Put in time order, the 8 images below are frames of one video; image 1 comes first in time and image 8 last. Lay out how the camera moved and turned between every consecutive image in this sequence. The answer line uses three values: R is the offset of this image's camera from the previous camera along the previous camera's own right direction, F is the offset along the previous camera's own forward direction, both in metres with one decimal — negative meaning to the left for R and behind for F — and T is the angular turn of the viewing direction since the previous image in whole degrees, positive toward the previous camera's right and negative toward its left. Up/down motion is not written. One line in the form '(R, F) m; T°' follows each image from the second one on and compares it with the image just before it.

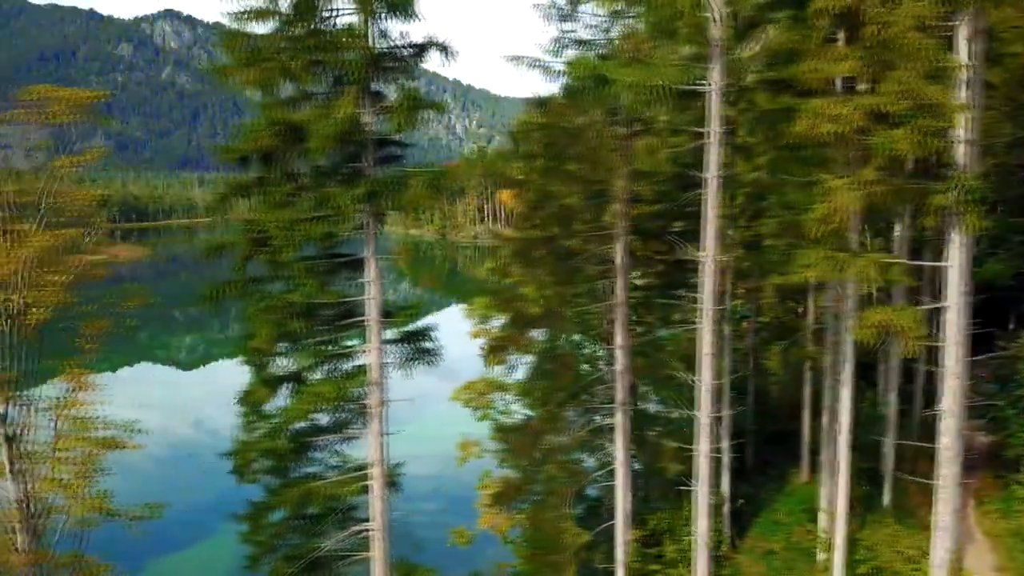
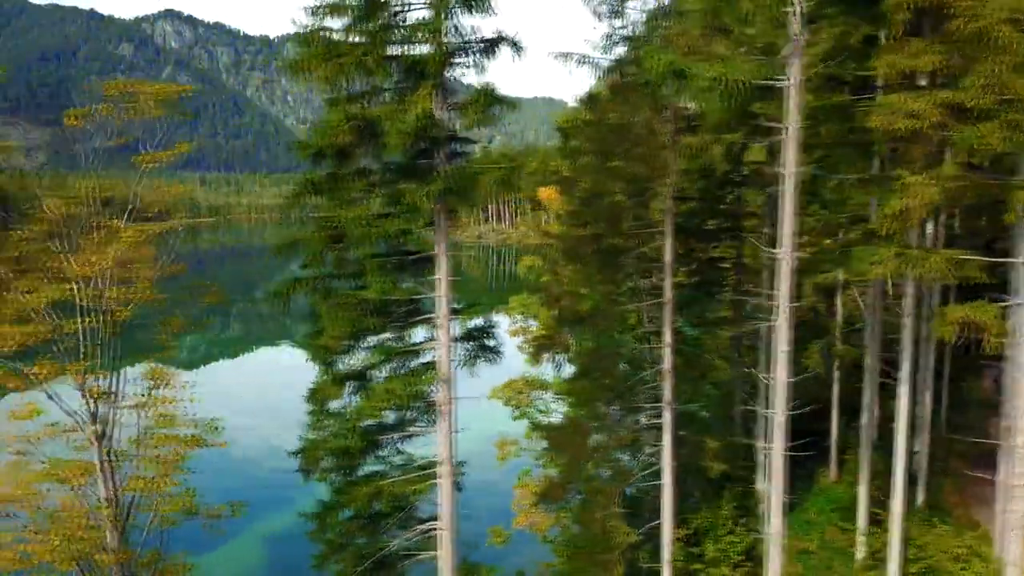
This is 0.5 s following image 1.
(-0.7, +0.1) m; 0°
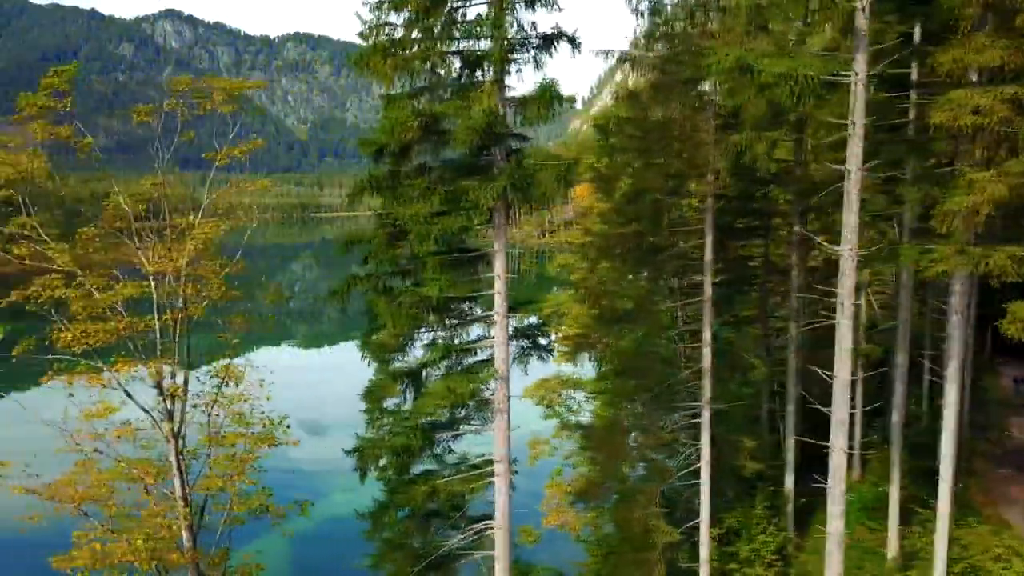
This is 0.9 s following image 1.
(-0.6, +0.1) m; 0°
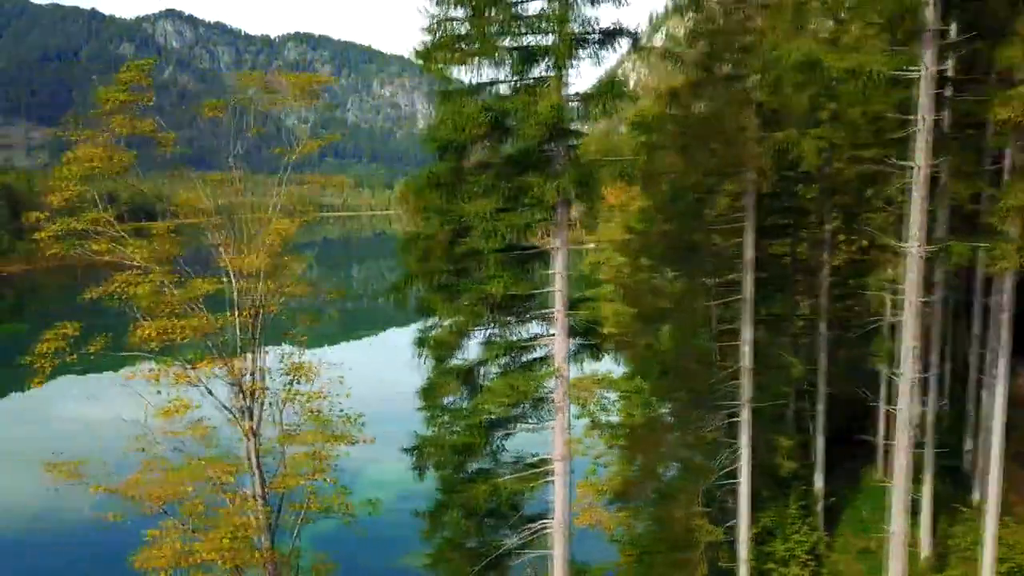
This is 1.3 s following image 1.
(-0.6, 0.0) m; 0°
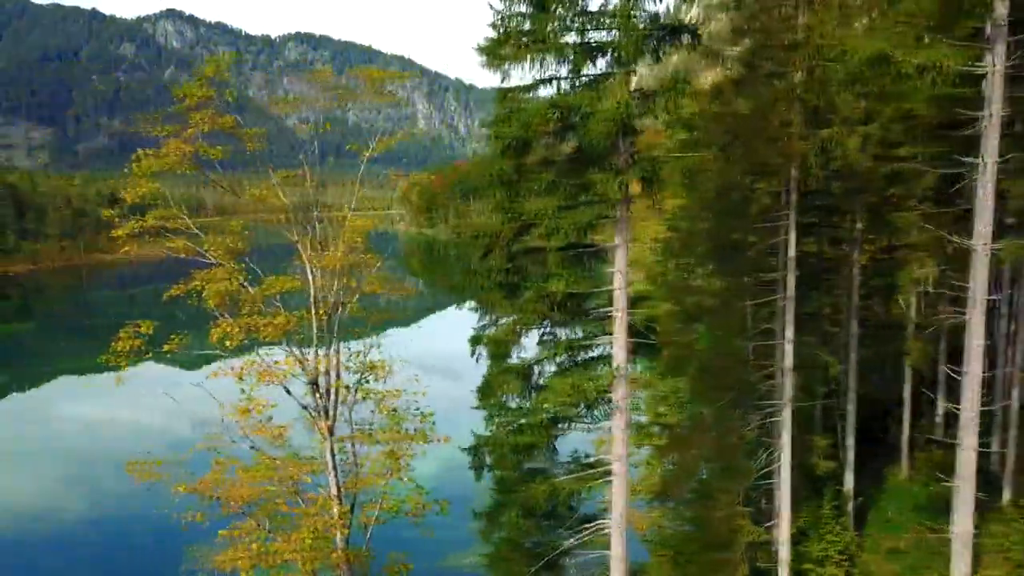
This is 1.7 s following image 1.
(-0.6, +0.1) m; 0°
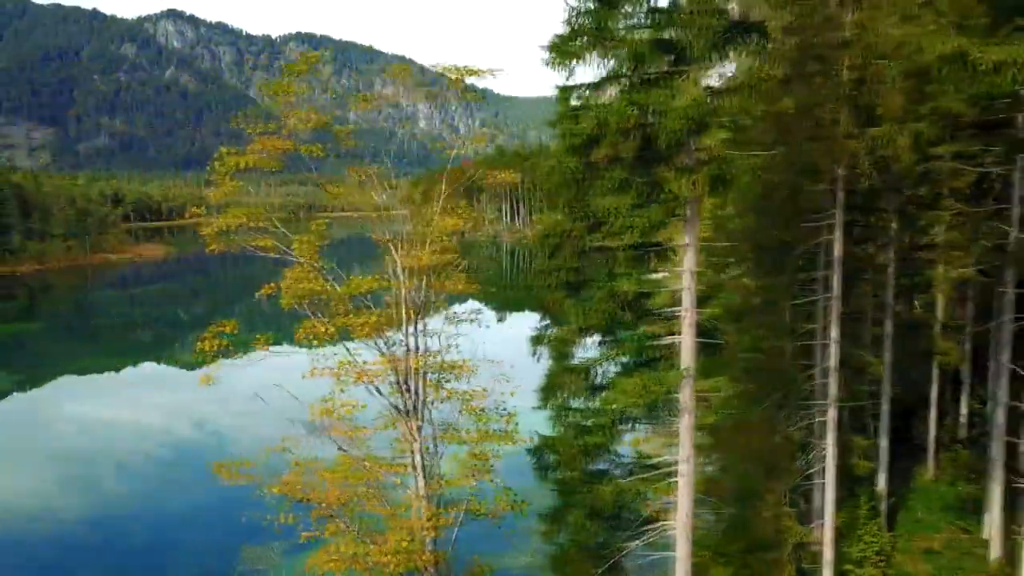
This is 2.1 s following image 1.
(-0.7, +0.1) m; 0°
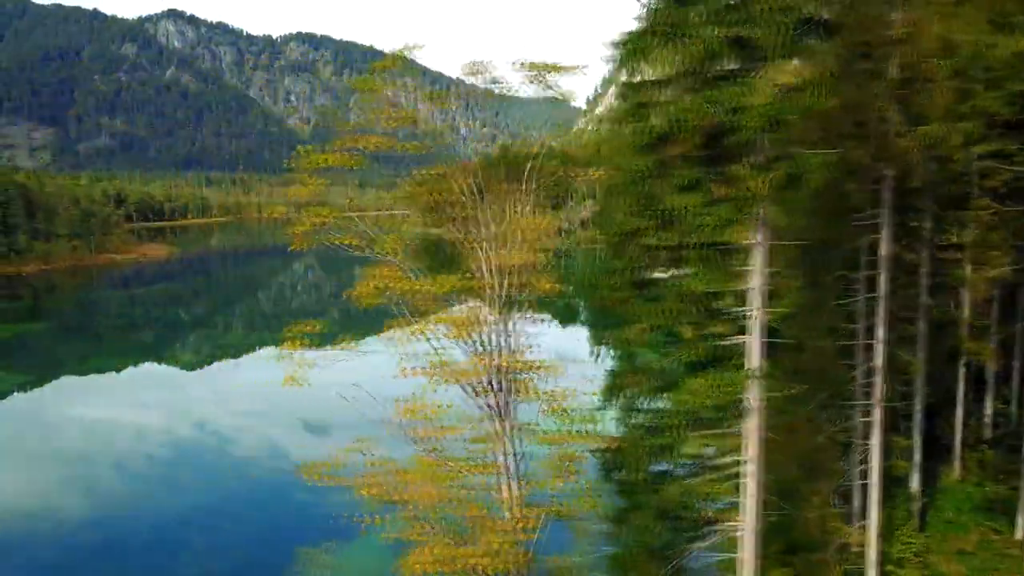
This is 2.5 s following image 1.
(-0.7, +0.1) m; 0°
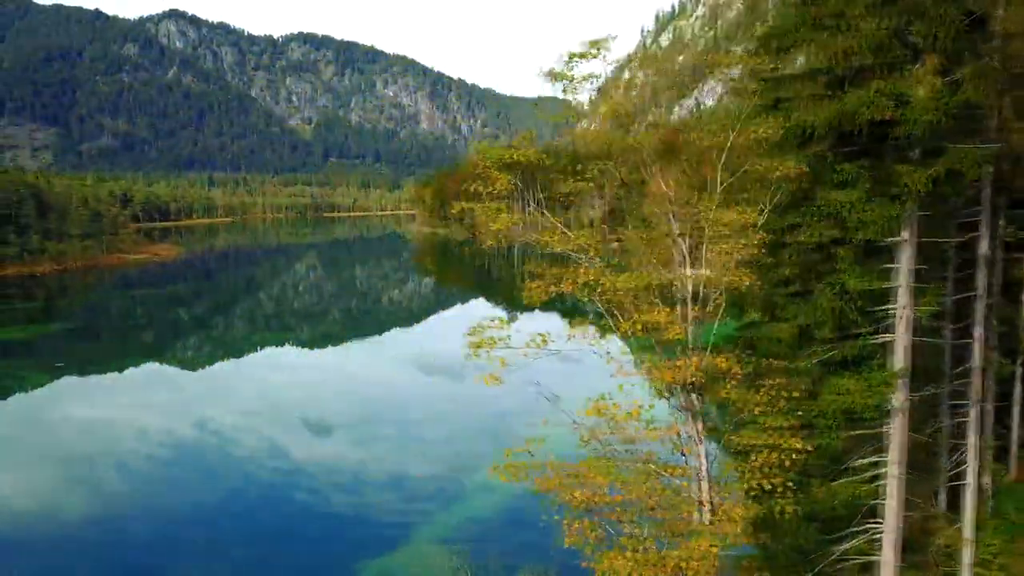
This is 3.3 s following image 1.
(-1.4, +0.1) m; 0°
